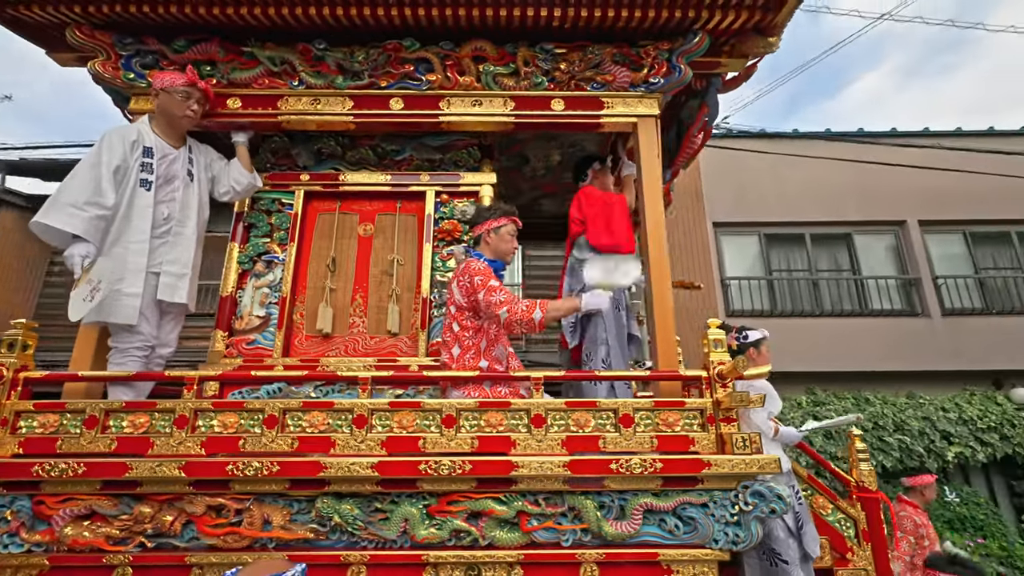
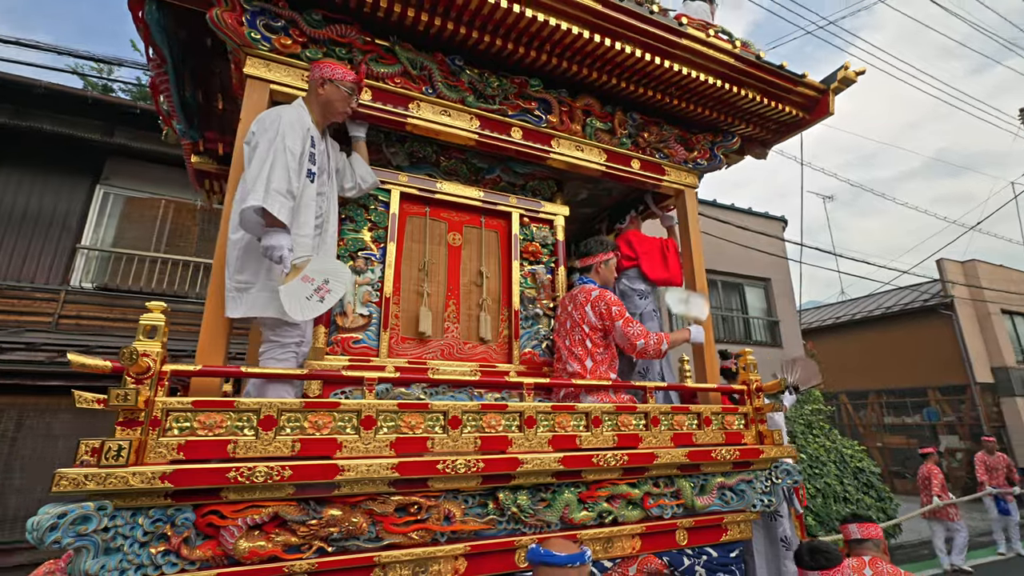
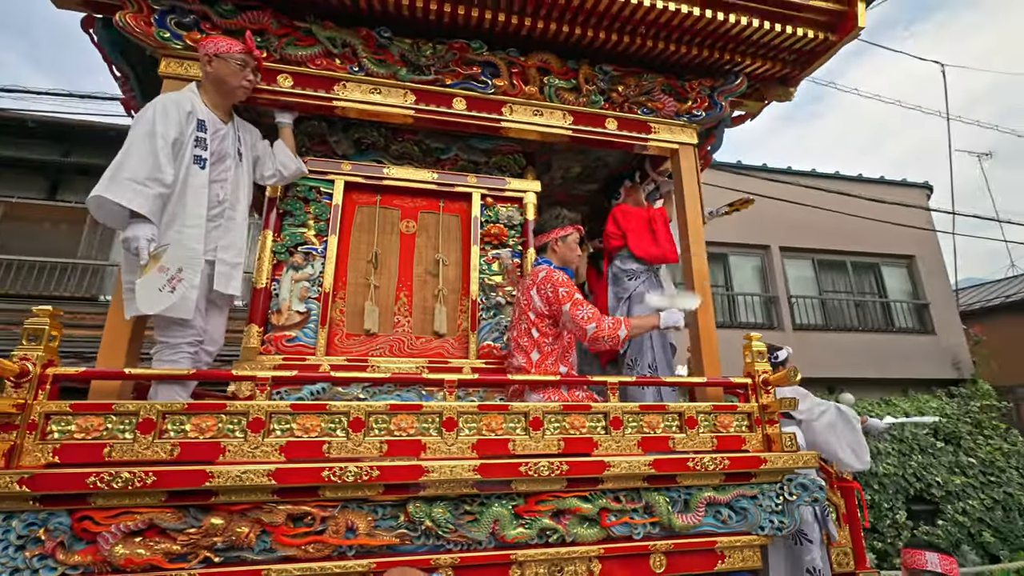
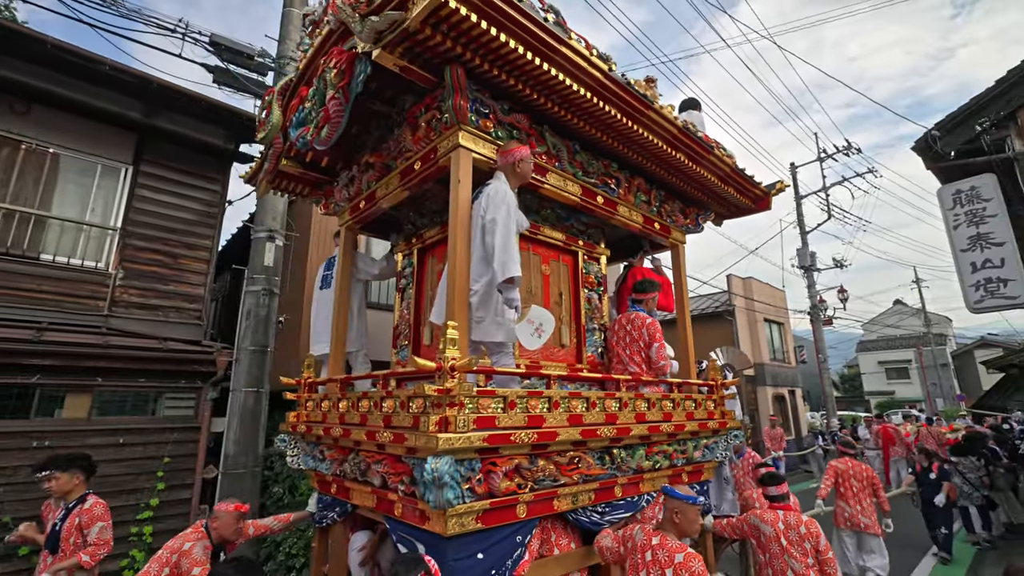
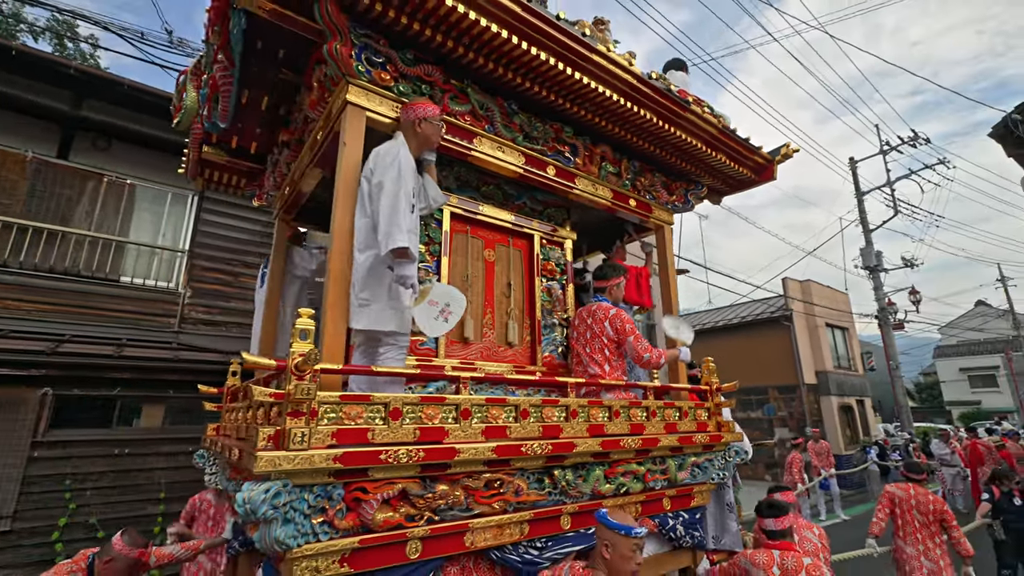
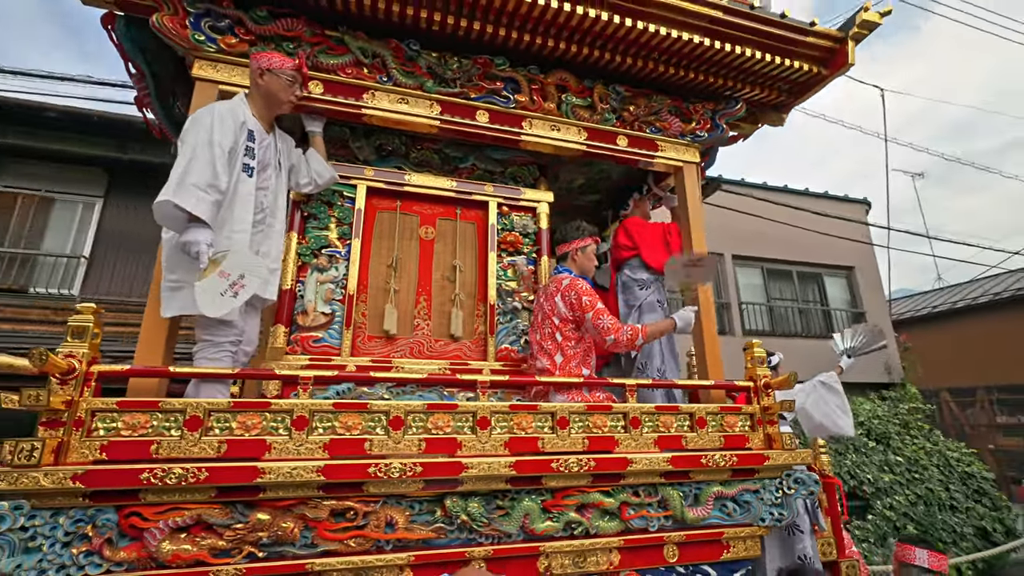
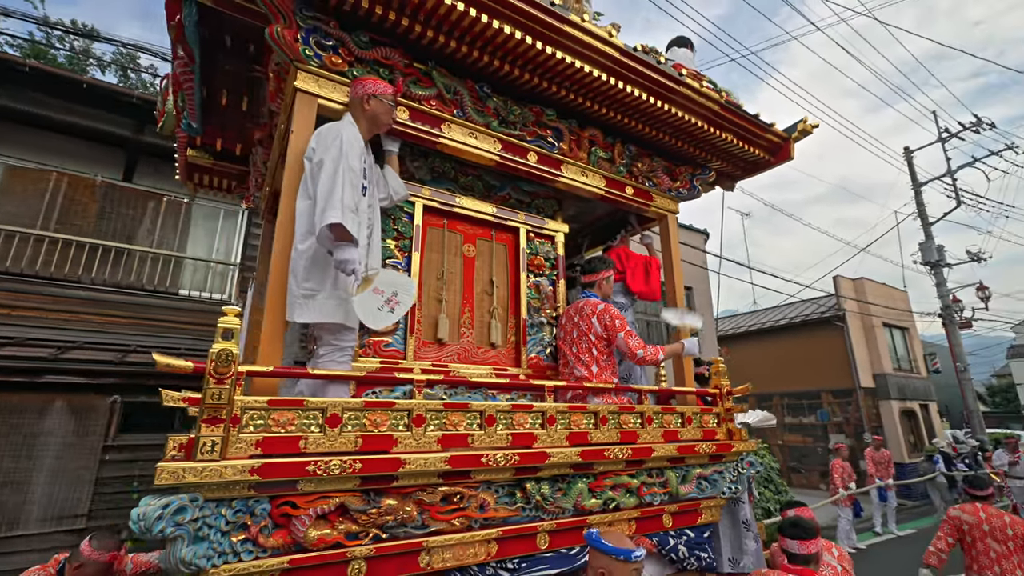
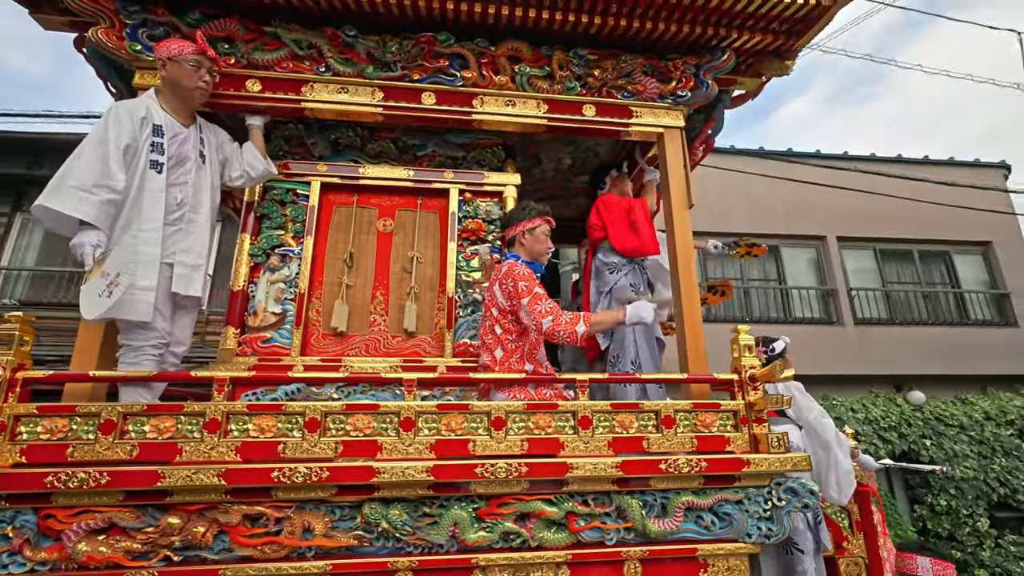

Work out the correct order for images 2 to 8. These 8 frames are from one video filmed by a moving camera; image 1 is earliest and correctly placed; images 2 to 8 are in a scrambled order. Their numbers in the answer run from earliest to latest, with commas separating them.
8, 3, 6, 2, 7, 5, 4
